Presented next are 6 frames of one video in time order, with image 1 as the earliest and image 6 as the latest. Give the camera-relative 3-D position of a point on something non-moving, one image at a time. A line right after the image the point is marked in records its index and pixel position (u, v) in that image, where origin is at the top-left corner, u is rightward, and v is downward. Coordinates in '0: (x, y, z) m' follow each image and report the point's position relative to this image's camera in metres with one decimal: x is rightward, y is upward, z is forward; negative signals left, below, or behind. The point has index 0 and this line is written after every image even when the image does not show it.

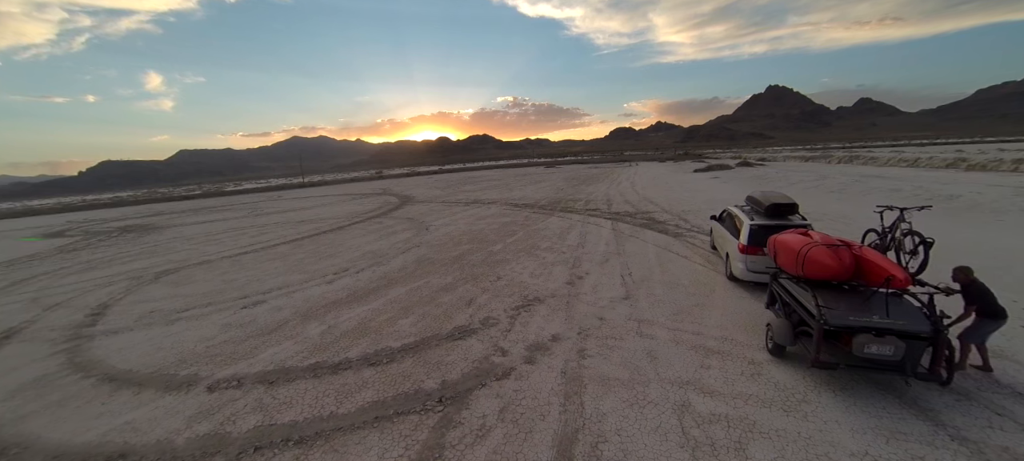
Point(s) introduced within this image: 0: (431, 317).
0: (-1.7, -1.8, +6.7) m
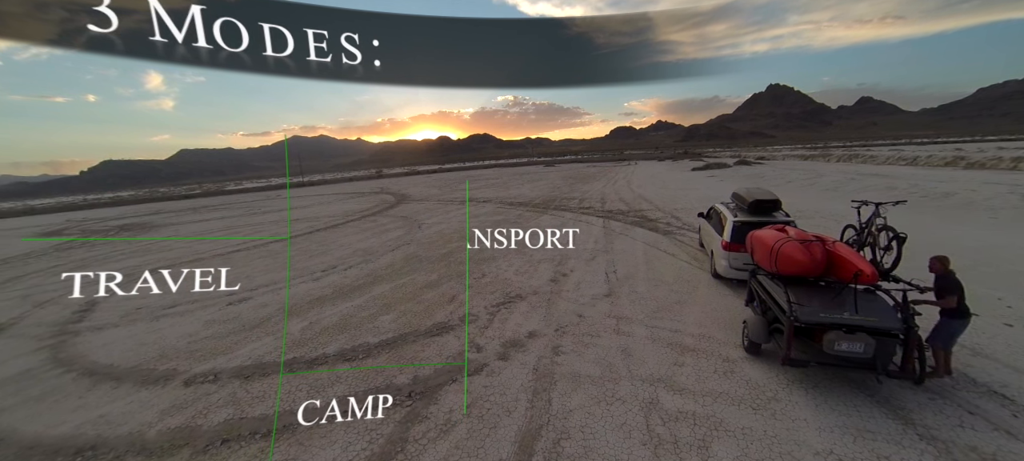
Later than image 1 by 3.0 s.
0: (-2.1, -1.7, +6.7) m
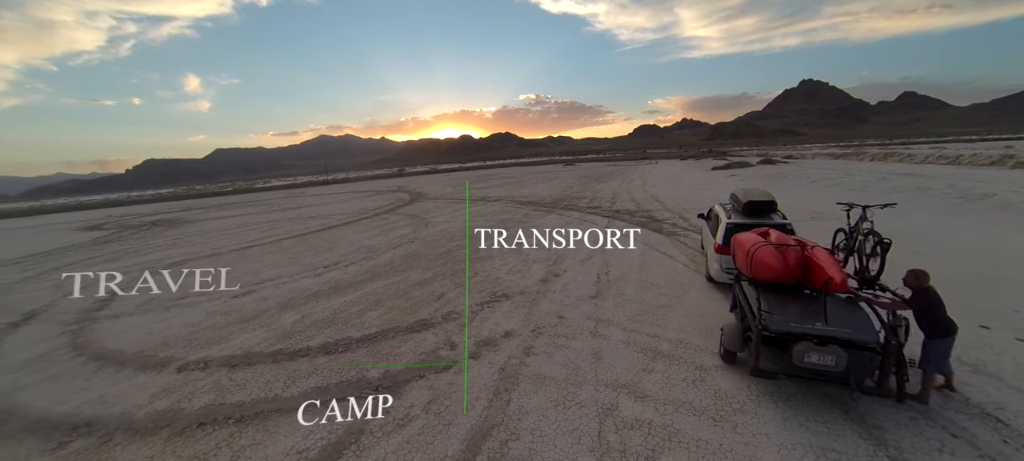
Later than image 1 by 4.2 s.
0: (-2.4, -1.7, +6.9) m
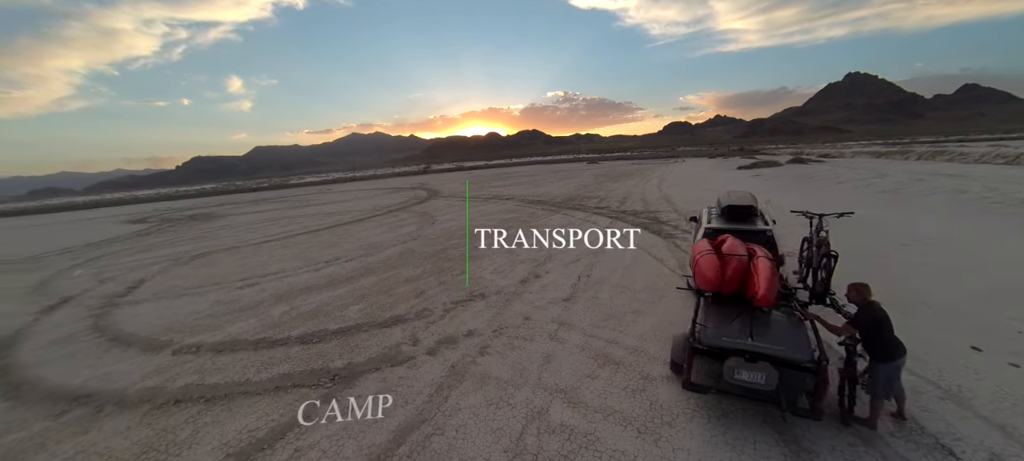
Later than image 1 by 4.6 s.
0: (-3.0, -1.7, +7.2) m
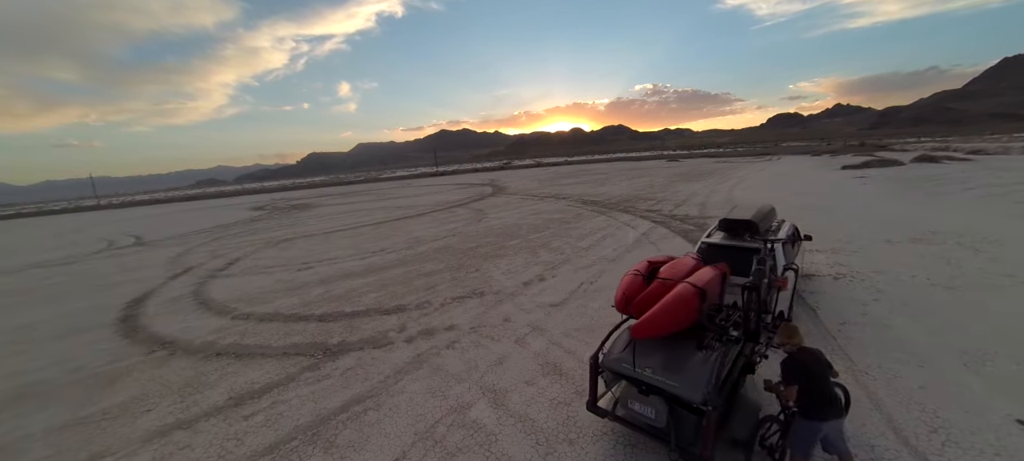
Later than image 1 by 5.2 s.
0: (-3.1, -1.6, +8.2) m
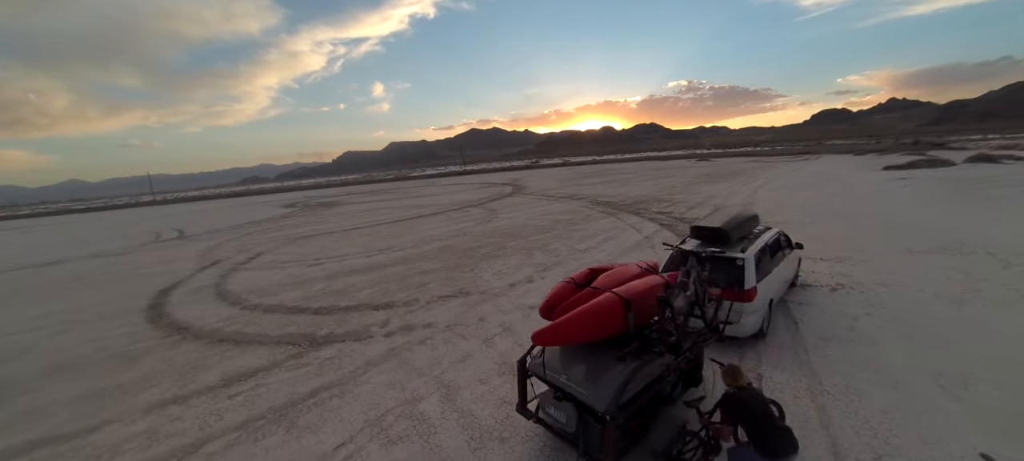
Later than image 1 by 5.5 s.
0: (-3.4, -1.7, +8.7) m
